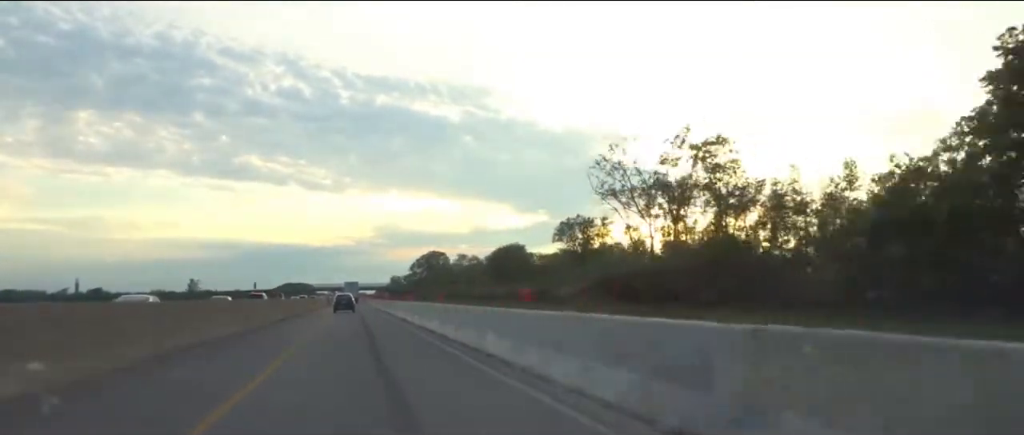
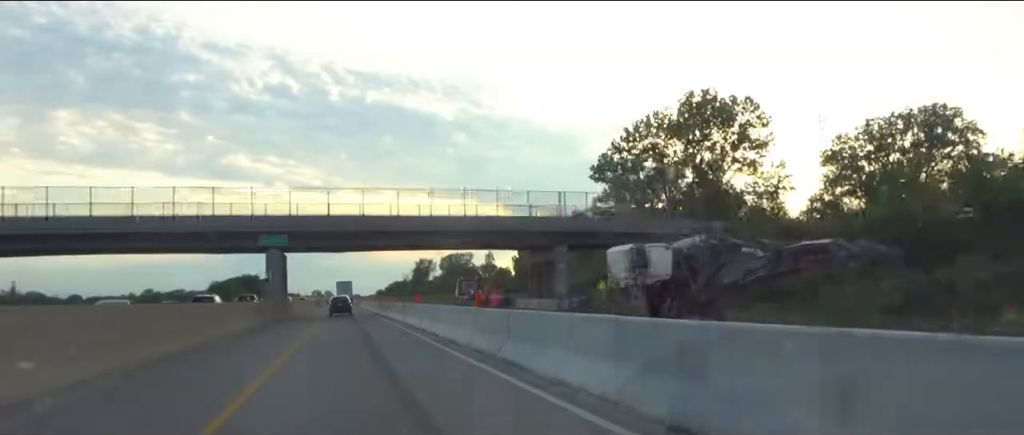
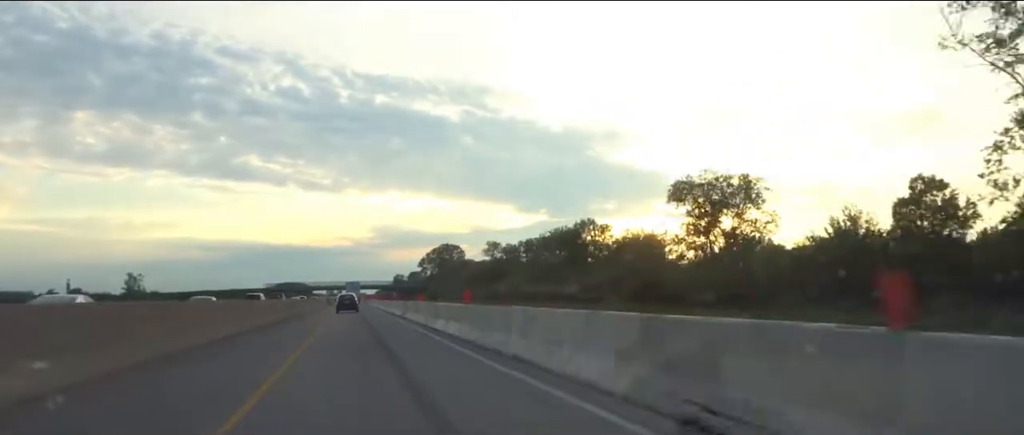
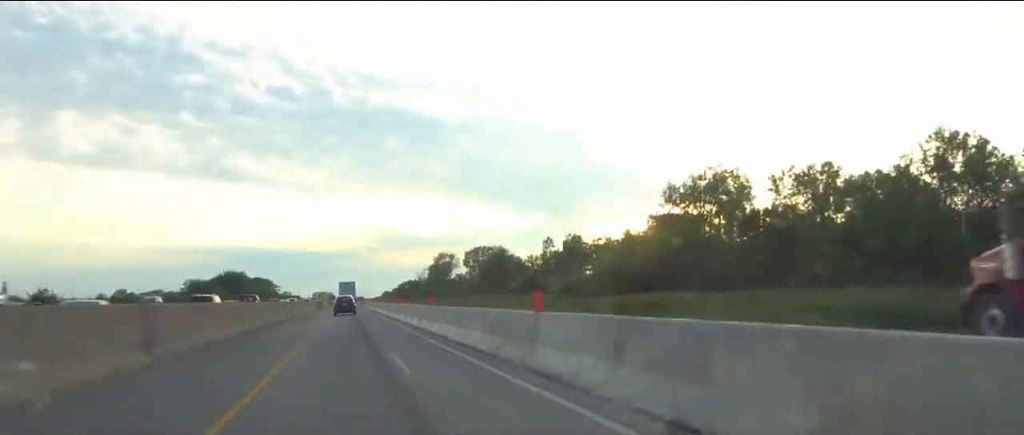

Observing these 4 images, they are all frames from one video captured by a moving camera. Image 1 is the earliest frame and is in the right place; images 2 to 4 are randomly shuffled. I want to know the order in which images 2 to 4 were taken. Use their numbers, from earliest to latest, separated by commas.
3, 2, 4
